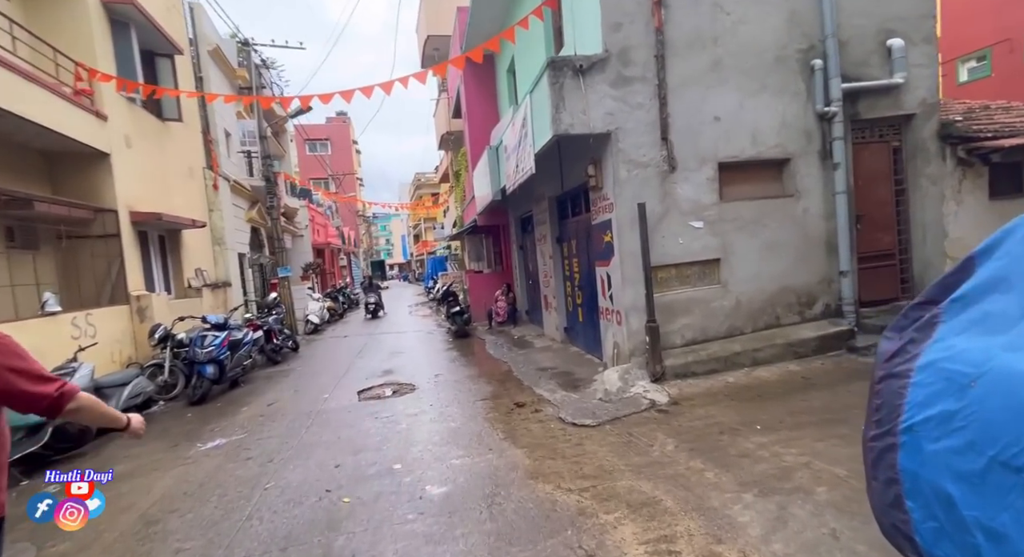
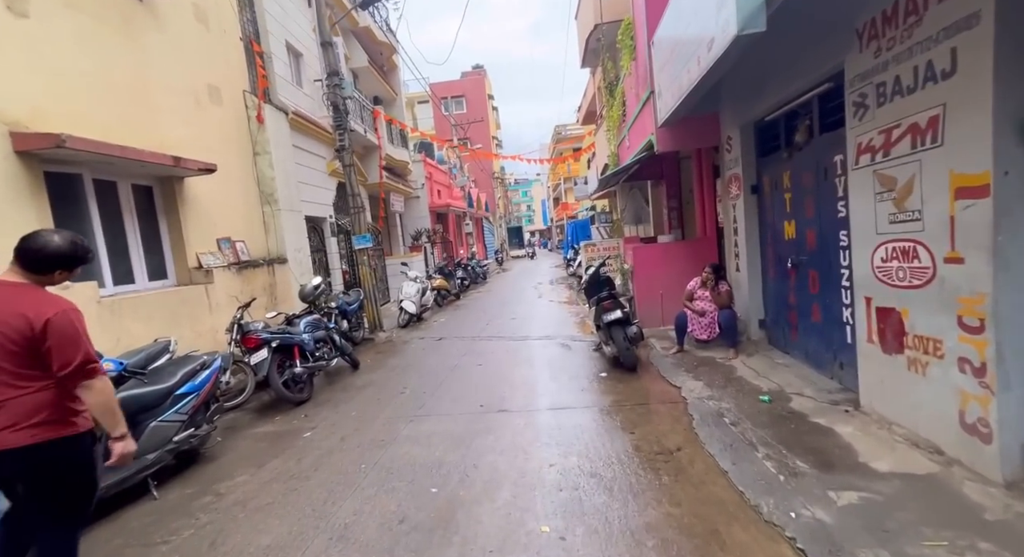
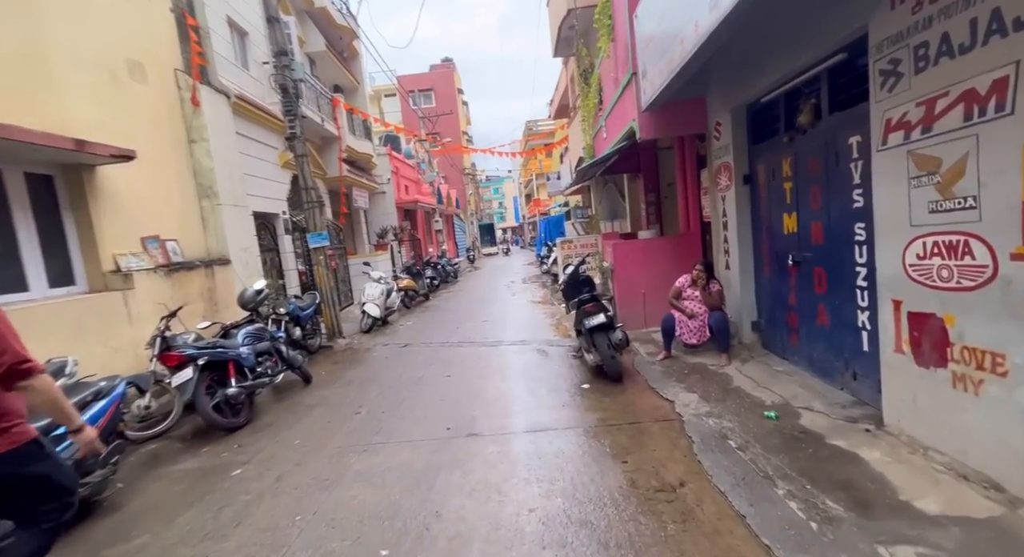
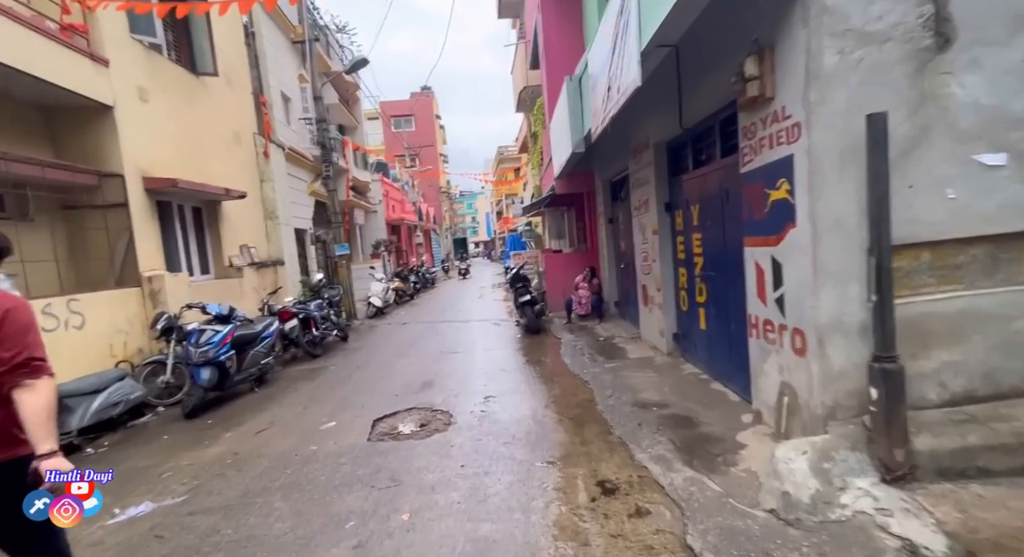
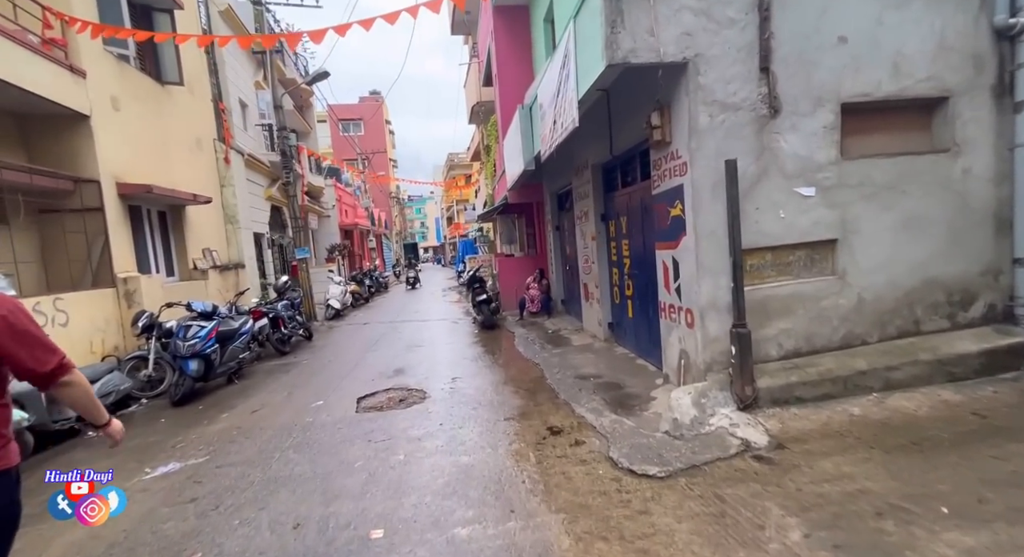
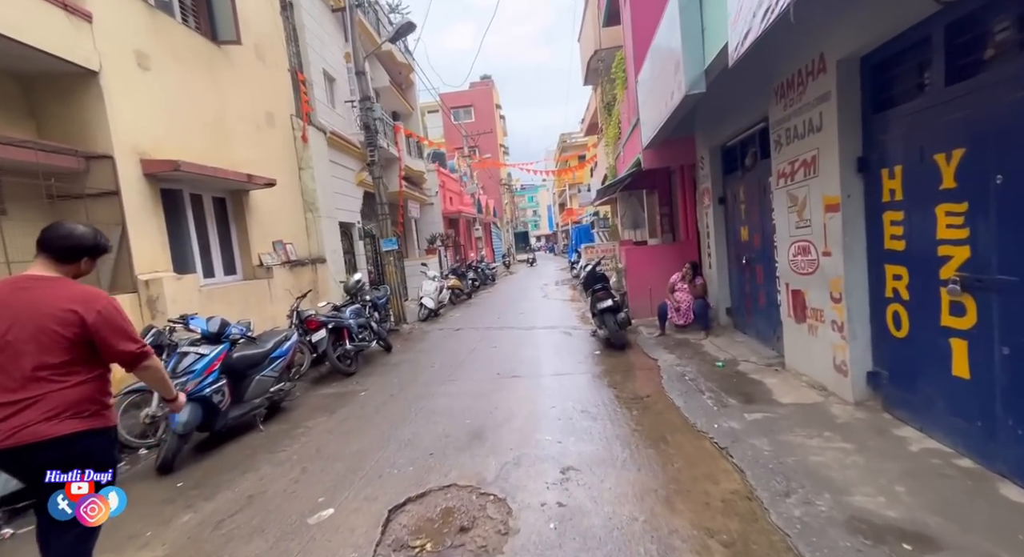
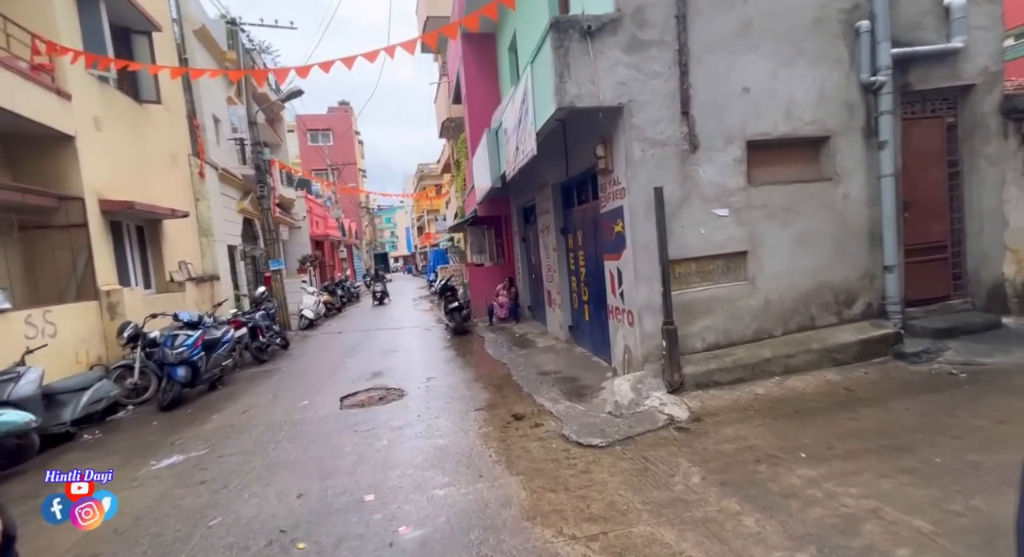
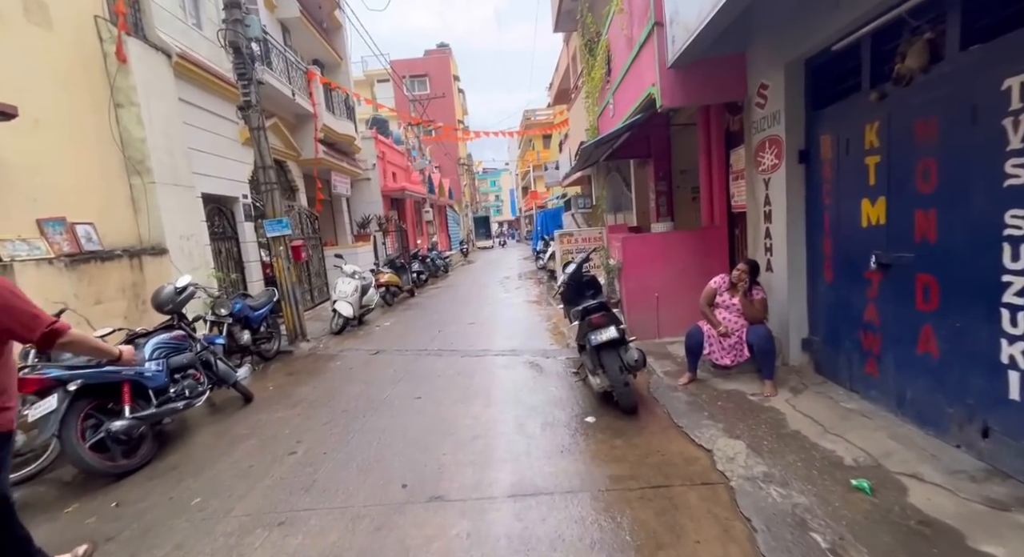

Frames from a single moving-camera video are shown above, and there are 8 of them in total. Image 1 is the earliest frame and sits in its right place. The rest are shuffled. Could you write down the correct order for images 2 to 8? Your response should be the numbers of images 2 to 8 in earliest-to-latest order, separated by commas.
7, 5, 4, 6, 2, 3, 8
